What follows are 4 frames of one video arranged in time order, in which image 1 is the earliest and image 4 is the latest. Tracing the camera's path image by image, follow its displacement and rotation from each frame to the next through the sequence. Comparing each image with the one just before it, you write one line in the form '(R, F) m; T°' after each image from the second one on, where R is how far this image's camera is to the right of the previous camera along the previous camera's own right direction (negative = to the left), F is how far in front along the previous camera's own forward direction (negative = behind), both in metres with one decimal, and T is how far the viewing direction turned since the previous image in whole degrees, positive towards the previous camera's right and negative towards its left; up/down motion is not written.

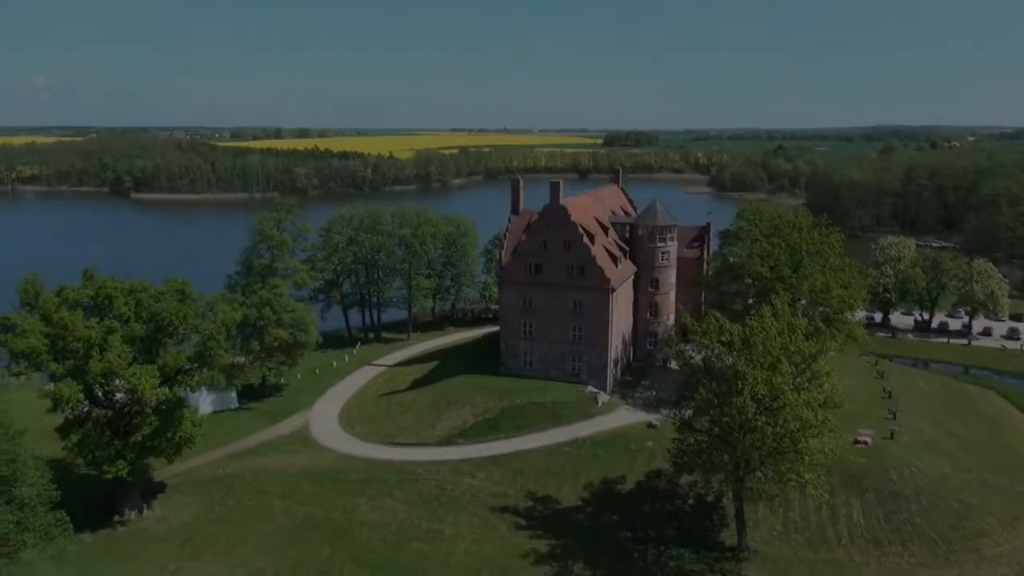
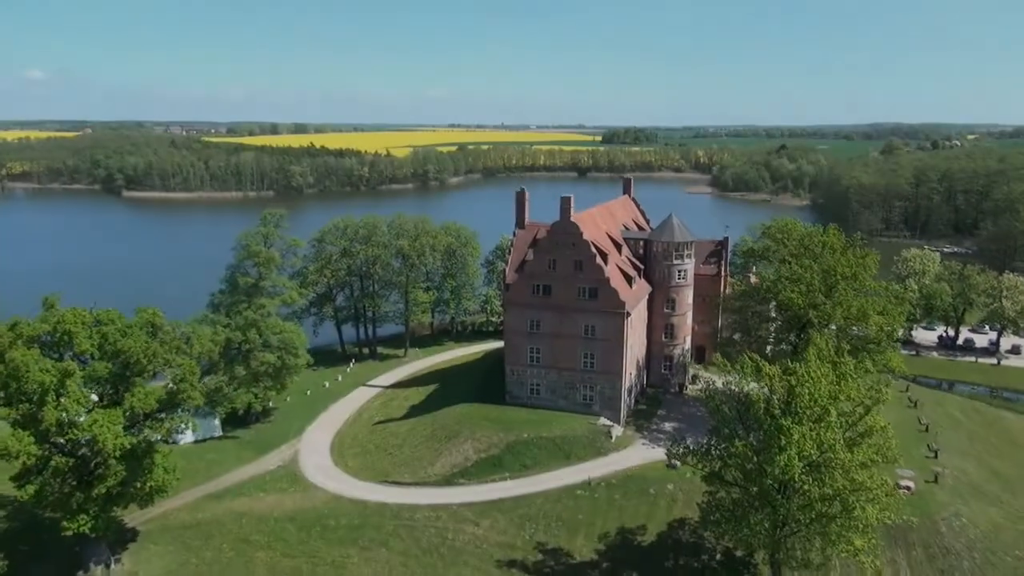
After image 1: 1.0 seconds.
(-0.6, +3.7) m; 0°
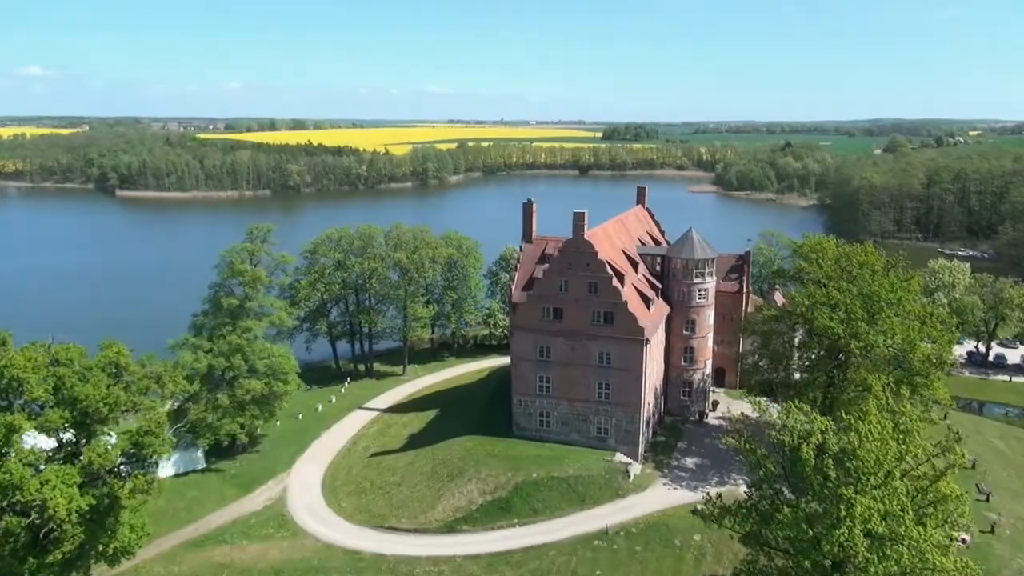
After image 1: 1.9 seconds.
(-0.5, +3.7) m; 0°
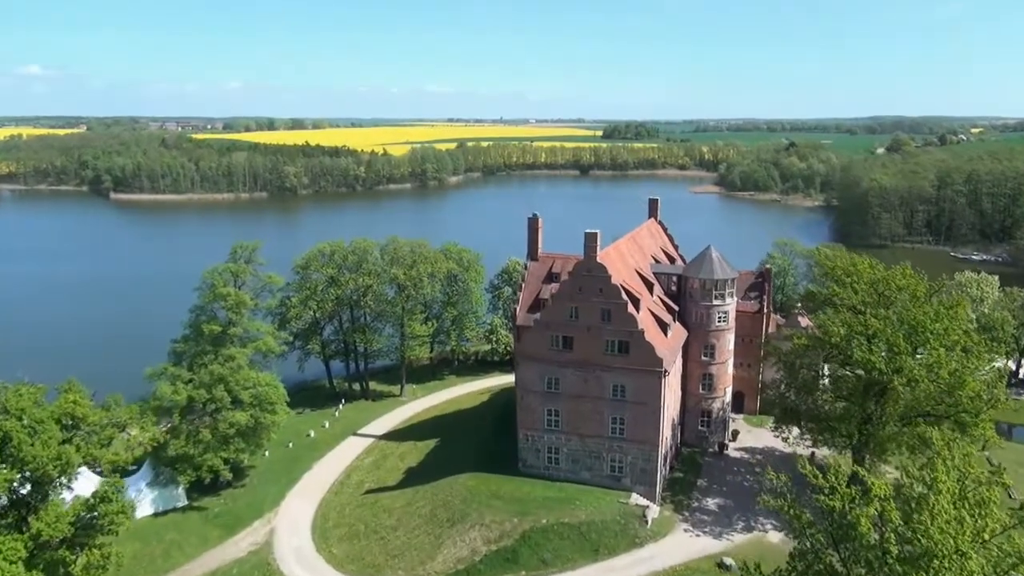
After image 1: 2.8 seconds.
(-0.3, +3.3) m; 0°
